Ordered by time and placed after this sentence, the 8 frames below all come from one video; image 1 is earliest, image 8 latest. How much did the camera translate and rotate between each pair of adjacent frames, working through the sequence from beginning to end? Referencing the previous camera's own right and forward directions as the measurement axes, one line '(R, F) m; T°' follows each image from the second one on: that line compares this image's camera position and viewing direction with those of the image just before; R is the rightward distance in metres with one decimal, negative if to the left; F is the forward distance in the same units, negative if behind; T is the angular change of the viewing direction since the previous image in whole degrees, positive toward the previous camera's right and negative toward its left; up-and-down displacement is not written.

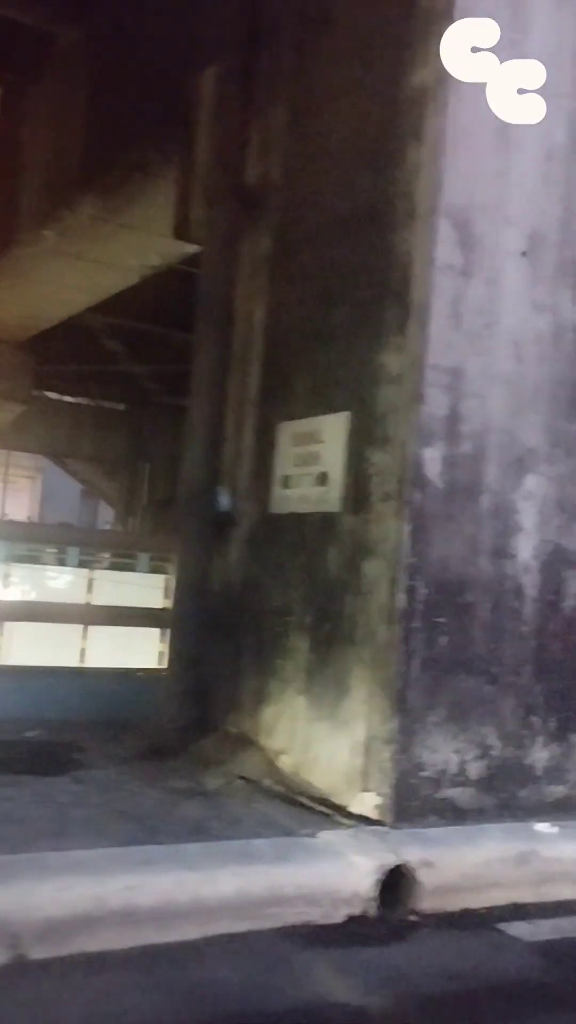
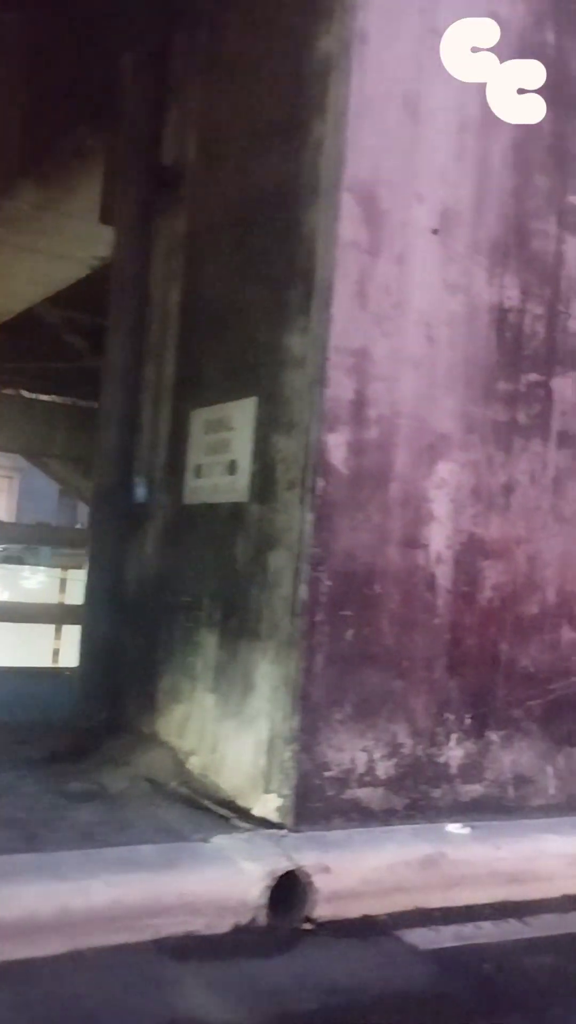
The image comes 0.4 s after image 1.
(+0.5, +0.2) m; +1°
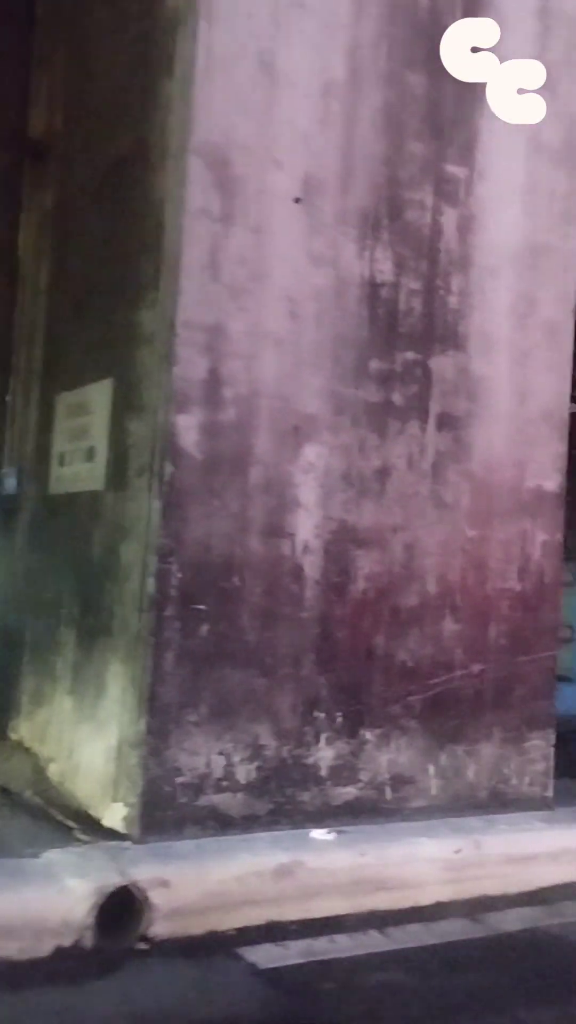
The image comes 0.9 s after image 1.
(+0.7, +0.3) m; +2°
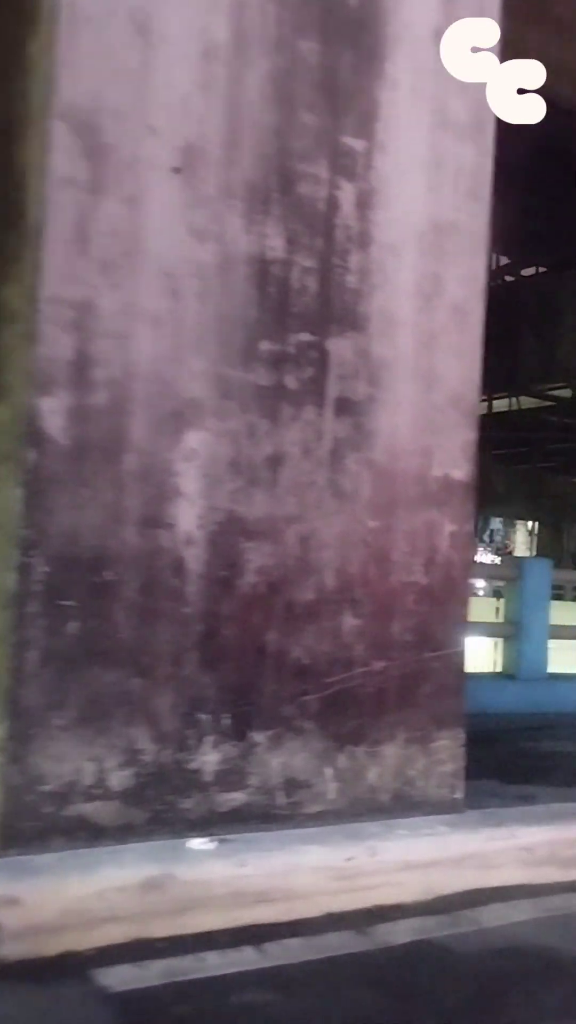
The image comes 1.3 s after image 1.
(+0.6, +0.3) m; +1°
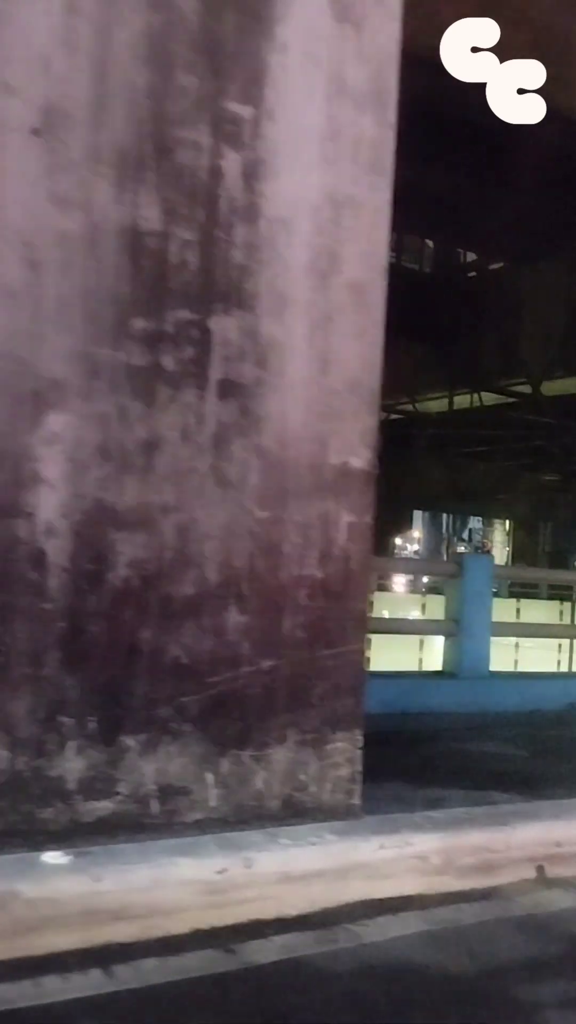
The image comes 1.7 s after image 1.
(+0.6, +0.3) m; +1°
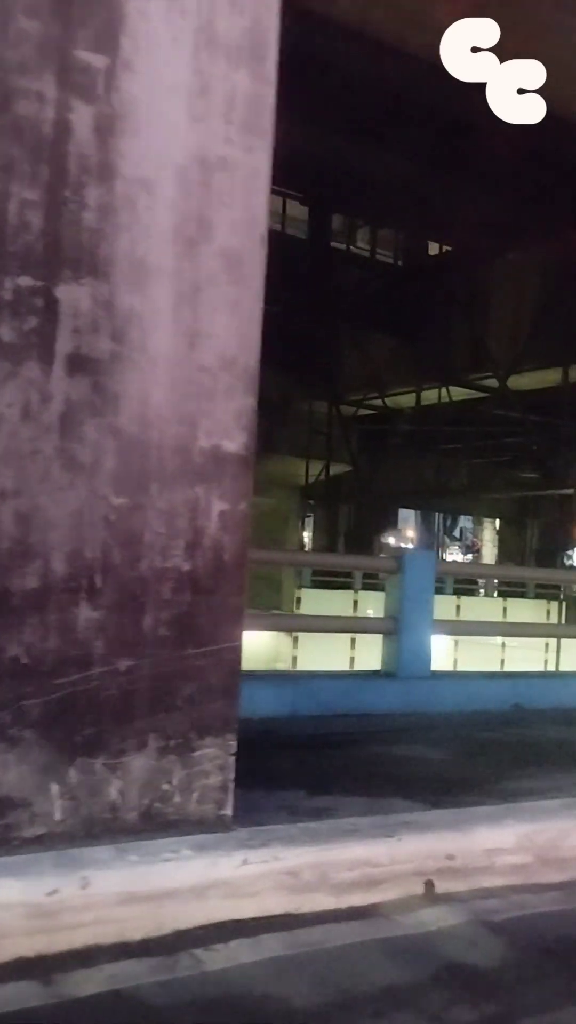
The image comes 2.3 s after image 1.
(+0.8, +0.4) m; +1°
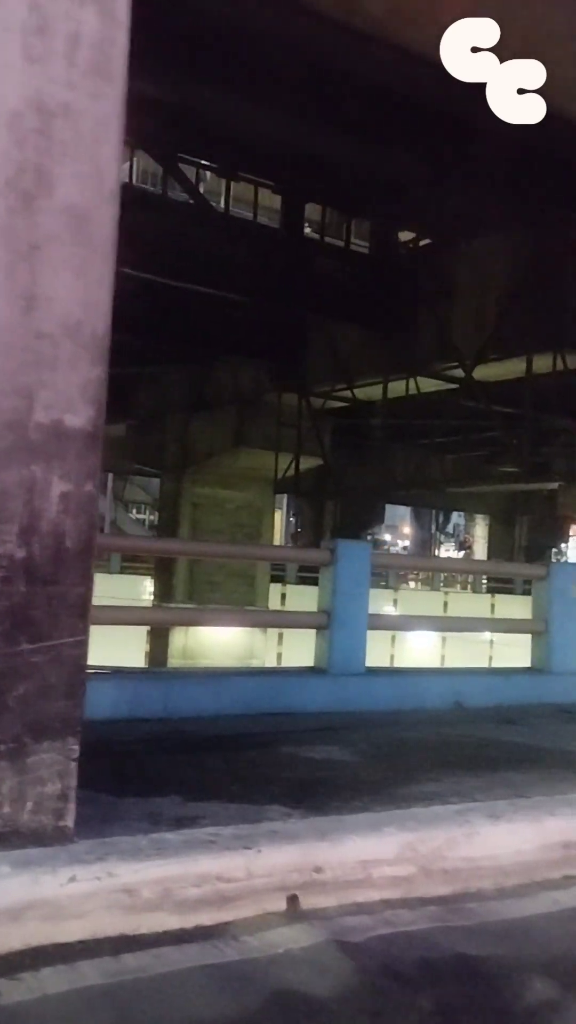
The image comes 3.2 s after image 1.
(+0.8, +0.4) m; 0°
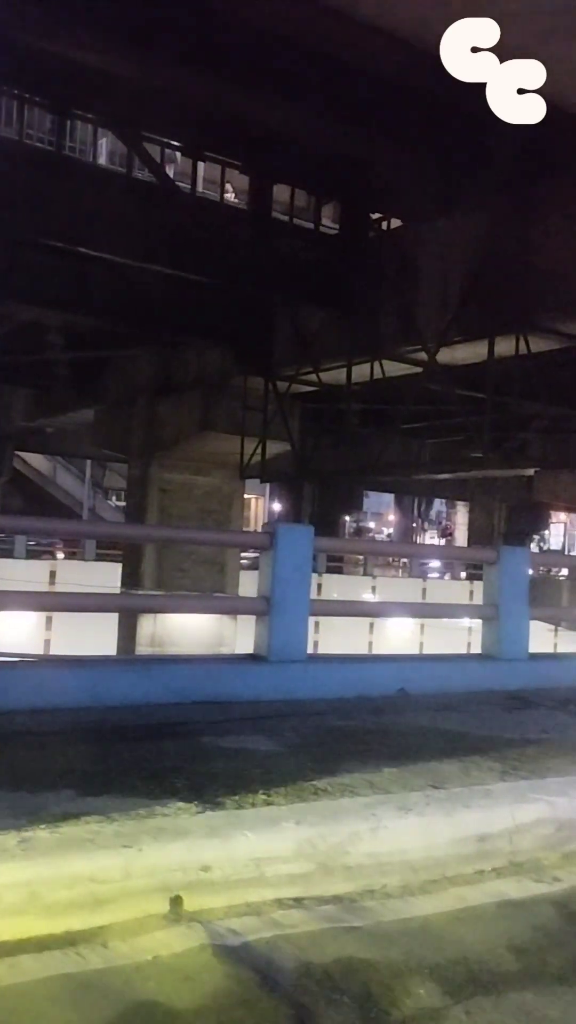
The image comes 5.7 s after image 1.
(+0.5, +0.3) m; +1°
